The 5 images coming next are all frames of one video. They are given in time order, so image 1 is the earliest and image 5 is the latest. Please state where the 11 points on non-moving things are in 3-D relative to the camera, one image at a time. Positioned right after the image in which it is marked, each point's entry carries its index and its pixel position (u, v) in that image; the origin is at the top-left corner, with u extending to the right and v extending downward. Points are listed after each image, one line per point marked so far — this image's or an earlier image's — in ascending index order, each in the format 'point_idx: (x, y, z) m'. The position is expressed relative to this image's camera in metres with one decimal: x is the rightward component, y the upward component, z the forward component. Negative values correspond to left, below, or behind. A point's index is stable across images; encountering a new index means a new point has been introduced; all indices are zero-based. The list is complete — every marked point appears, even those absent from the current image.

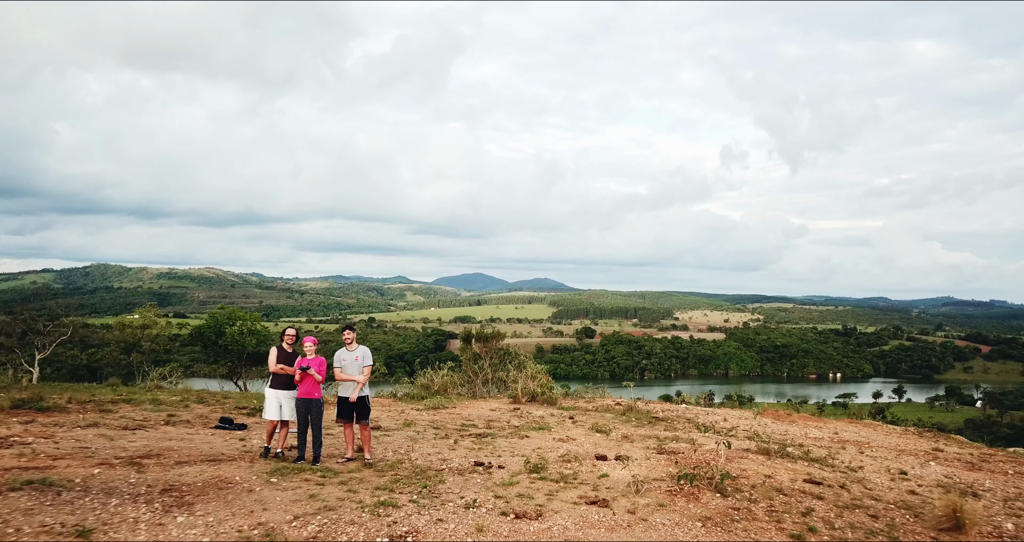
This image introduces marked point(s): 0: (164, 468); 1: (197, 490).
0: (-3.1, -1.8, +6.8) m
1: (-2.6, -1.8, +6.3) m
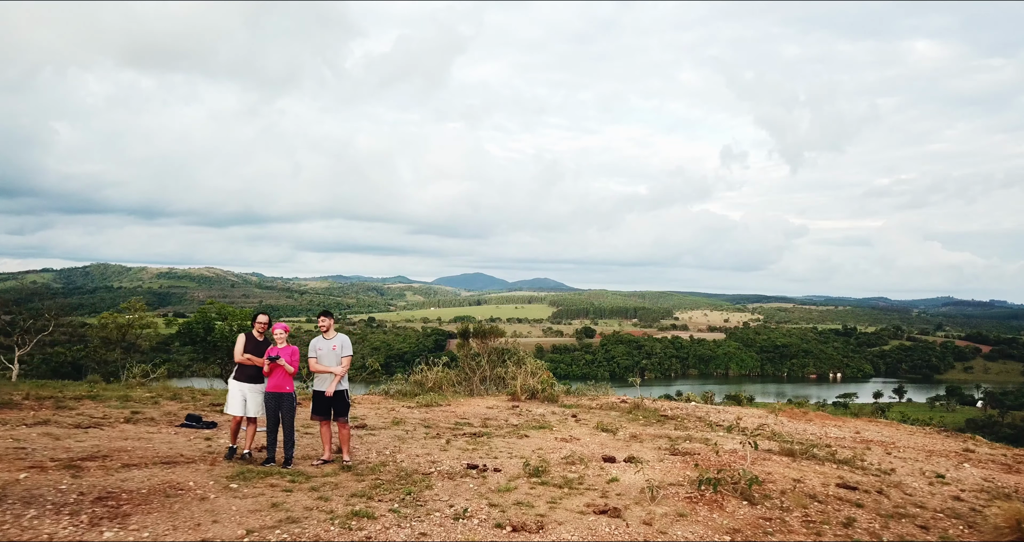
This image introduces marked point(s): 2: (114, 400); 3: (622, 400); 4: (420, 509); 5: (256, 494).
0: (-3.2, -1.6, +5.9) m
1: (-2.6, -1.6, +5.3) m
2: (-5.6, -1.8, +10.7) m
3: (+2.1, -2.5, +14.7) m
4: (-0.7, -1.8, +5.8) m
5: (-2.0, -1.7, +5.8) m
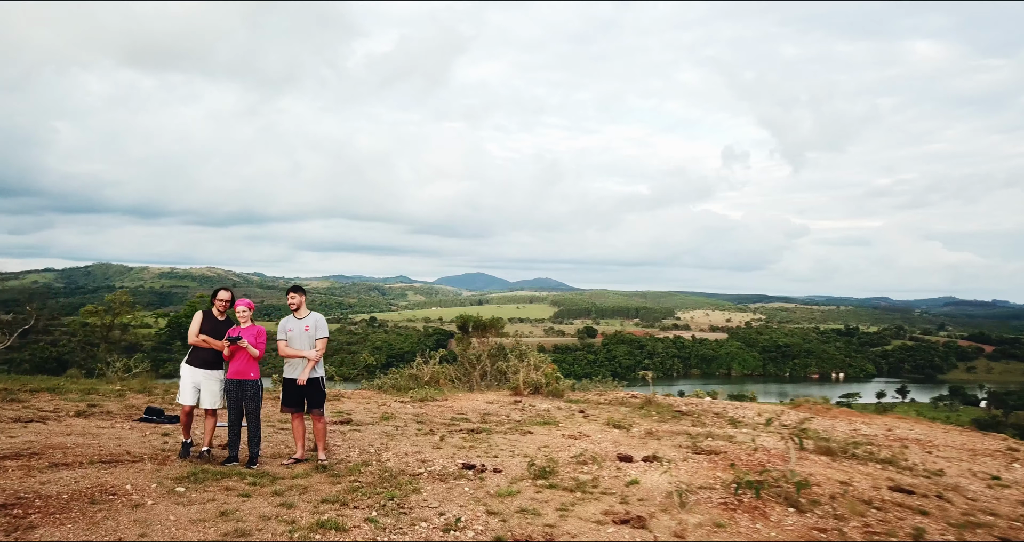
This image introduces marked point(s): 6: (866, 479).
0: (-3.1, -1.3, +4.9) m
1: (-2.6, -1.4, +4.4) m
2: (-5.6, -1.6, +9.7) m
3: (+2.2, -2.3, +13.7) m
4: (-0.7, -1.6, +4.8) m
5: (-1.9, -1.5, +4.8) m
6: (+3.1, -1.8, +6.7) m
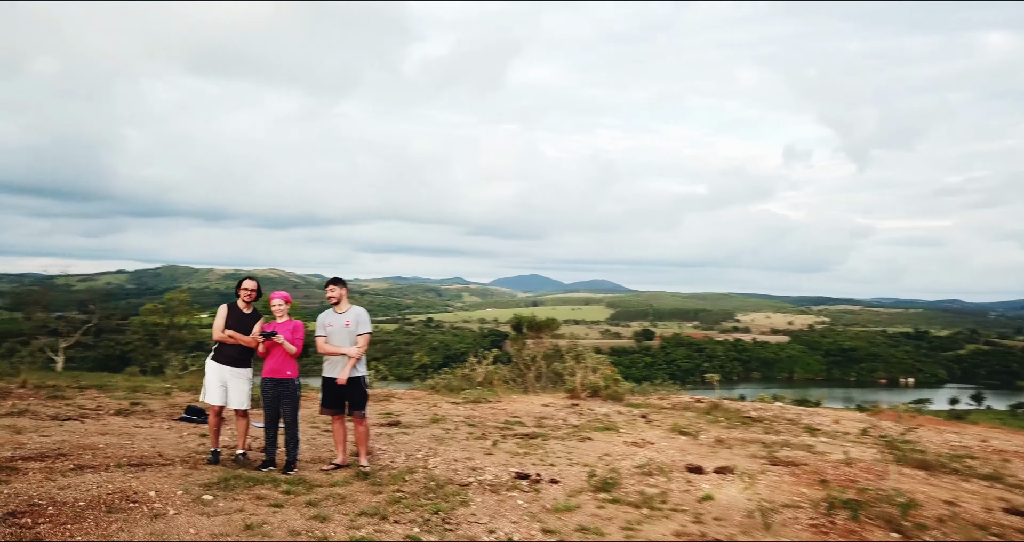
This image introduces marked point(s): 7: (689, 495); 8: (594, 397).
0: (-2.8, -1.2, +4.5) m
1: (-2.3, -1.3, +4.0) m
2: (-4.9, -1.5, +9.5) m
3: (+3.2, -2.2, +13.0) m
4: (-0.4, -1.5, +4.2) m
5: (-1.6, -1.4, +4.3) m
6: (+3.6, -1.8, +5.9) m
7: (+1.3, -1.6, +5.5) m
8: (+1.4, -2.1, +12.6) m
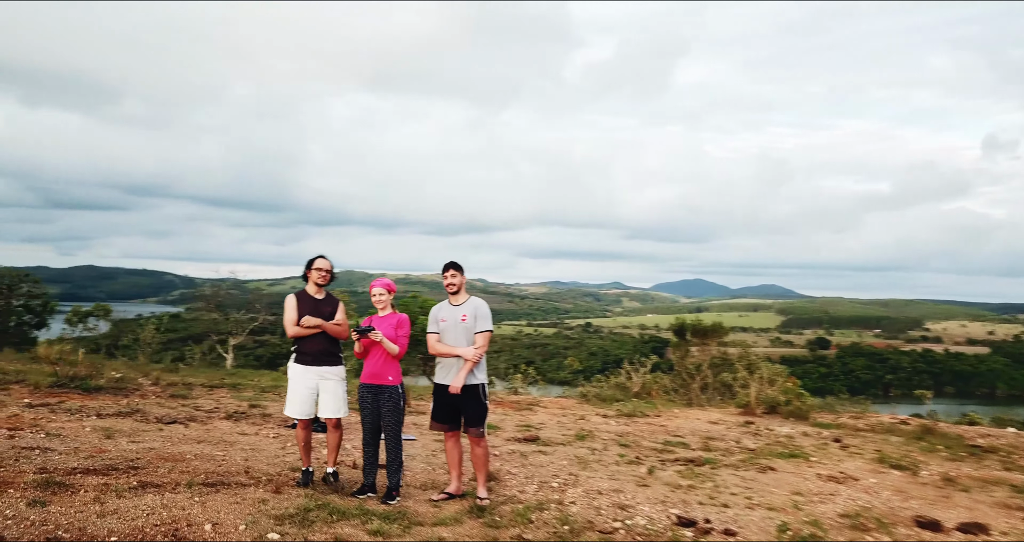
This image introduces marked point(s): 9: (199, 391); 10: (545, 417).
0: (-2.1, -1.1, +3.8) m
1: (-1.7, -1.2, +3.1) m
2: (-3.1, -1.4, +9.1) m
3: (+5.5, -2.1, +10.7) m
4: (+0.3, -1.4, +3.0) m
5: (-0.9, -1.3, +3.3) m
6: (+4.4, -1.6, +3.7) m
7: (+2.1, -1.5, +3.8) m
8: (+3.7, -2.0, +10.8) m
9: (-3.5, -1.3, +8.5) m
10: (+0.4, -1.7, +8.9) m
